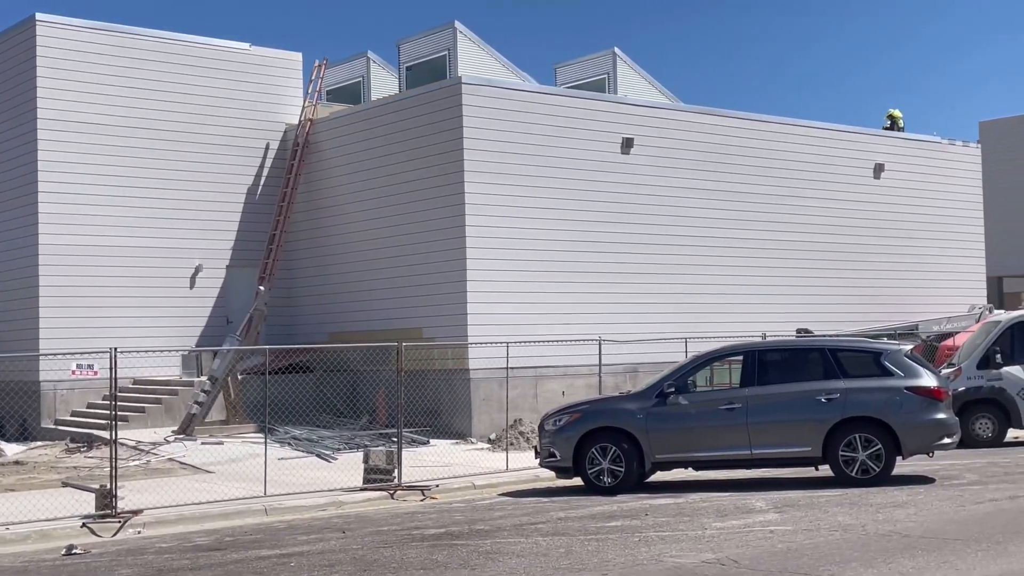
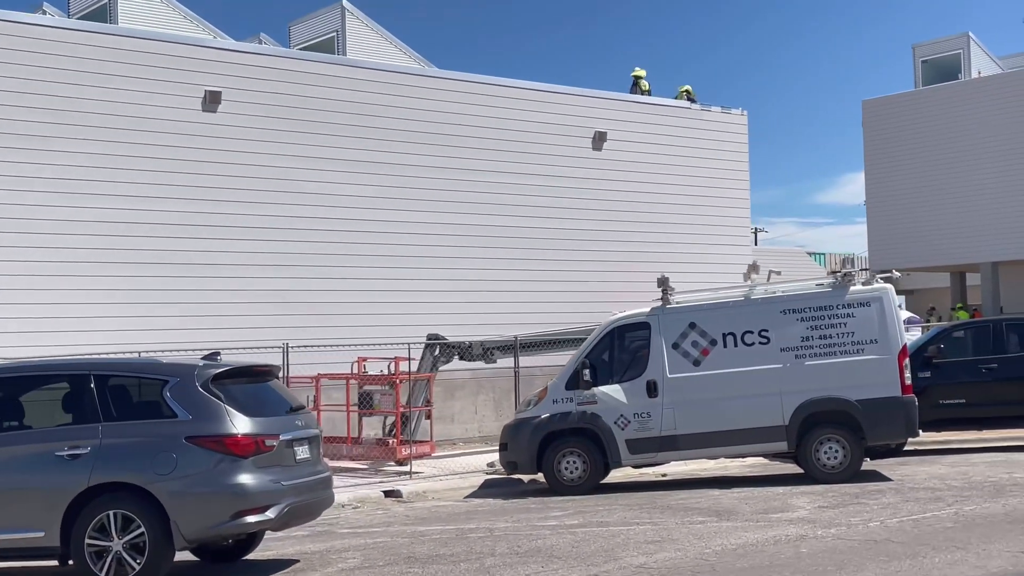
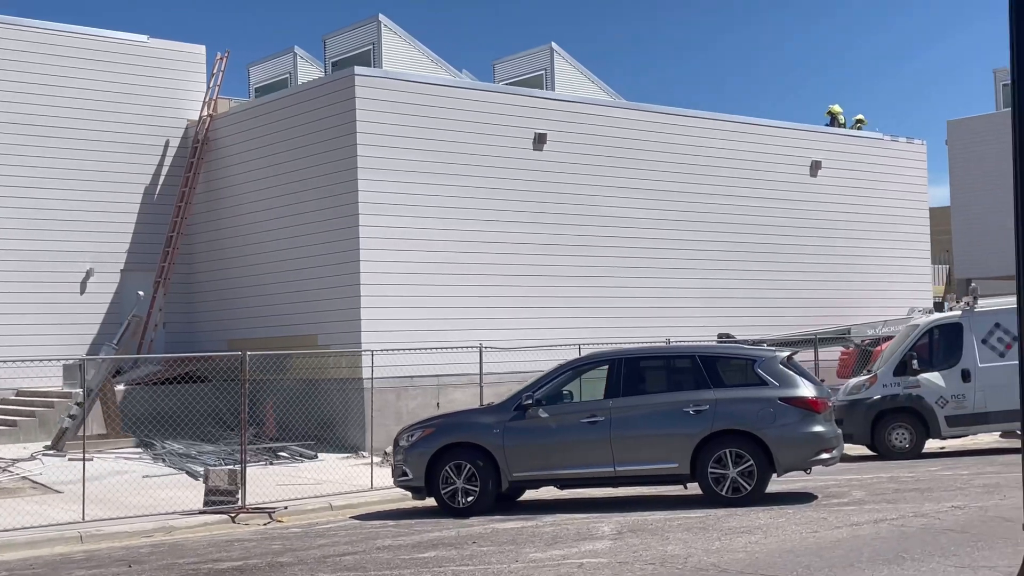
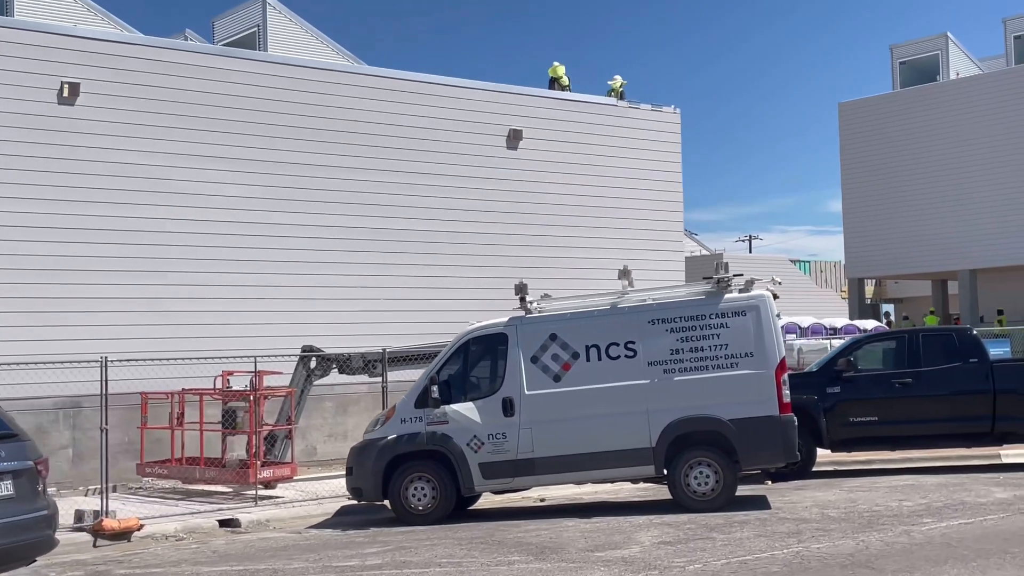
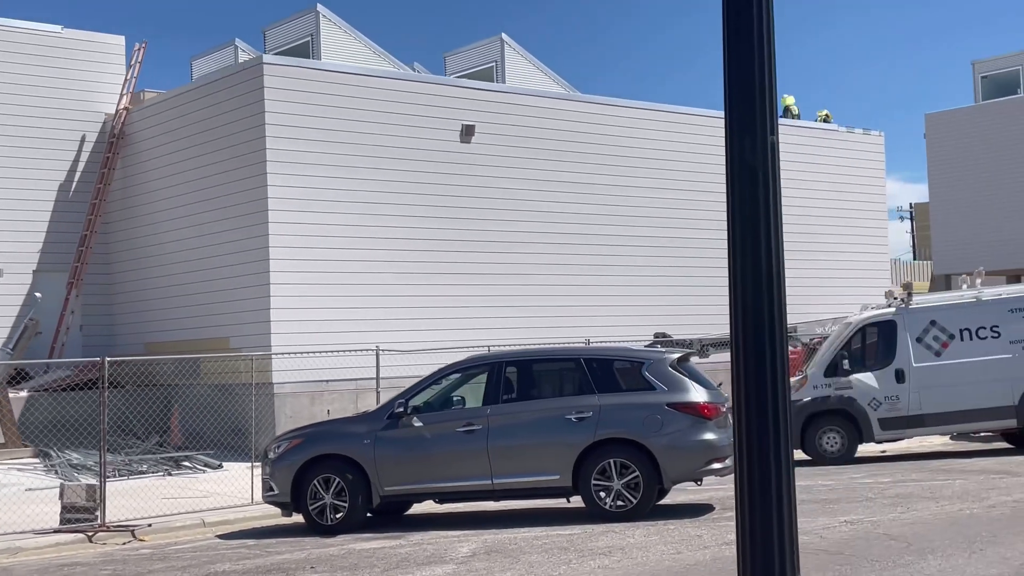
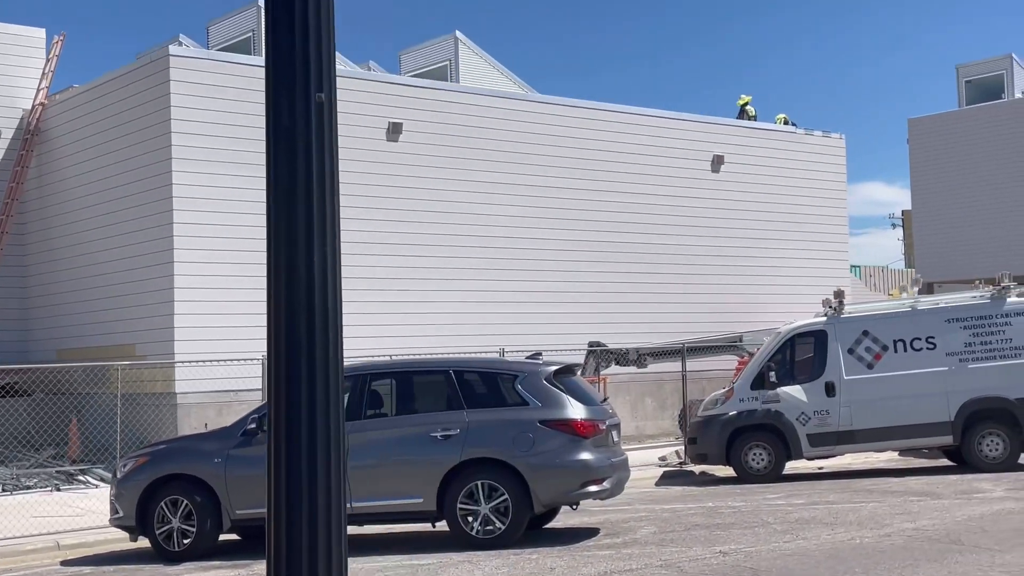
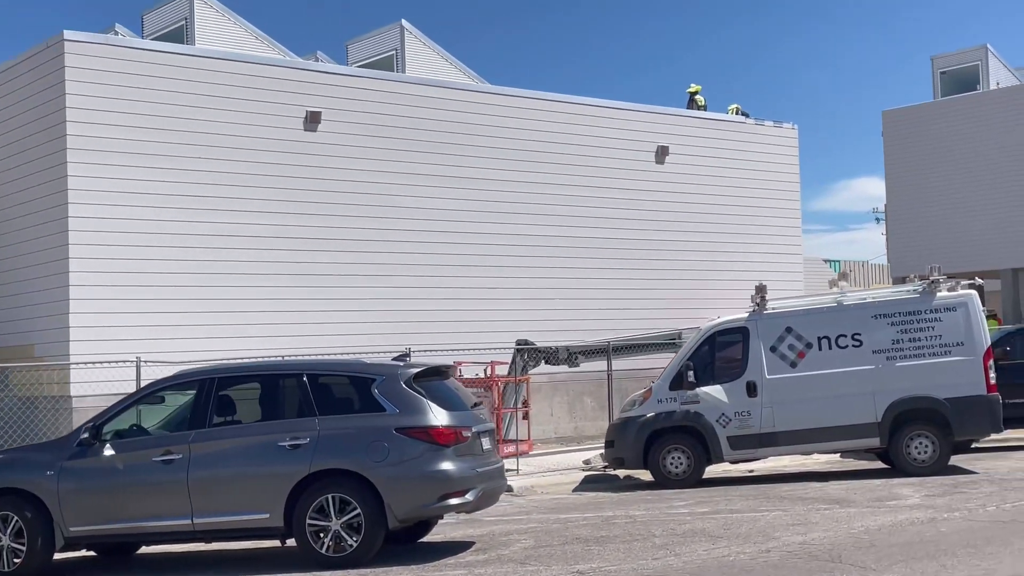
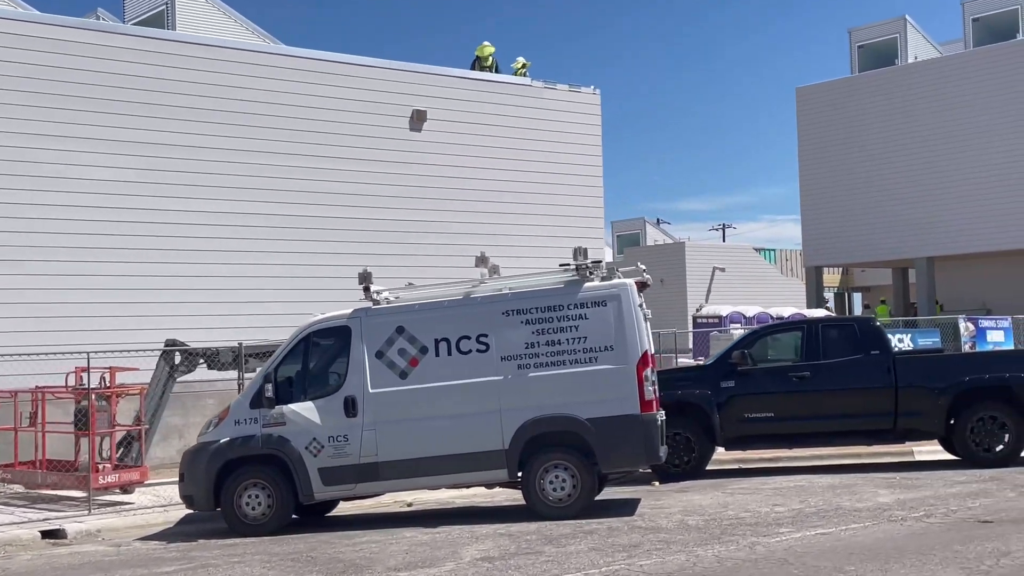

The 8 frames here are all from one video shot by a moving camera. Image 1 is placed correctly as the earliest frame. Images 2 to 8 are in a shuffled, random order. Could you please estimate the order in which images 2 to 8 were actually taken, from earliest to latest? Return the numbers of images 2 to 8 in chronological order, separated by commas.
3, 5, 6, 7, 2, 4, 8
